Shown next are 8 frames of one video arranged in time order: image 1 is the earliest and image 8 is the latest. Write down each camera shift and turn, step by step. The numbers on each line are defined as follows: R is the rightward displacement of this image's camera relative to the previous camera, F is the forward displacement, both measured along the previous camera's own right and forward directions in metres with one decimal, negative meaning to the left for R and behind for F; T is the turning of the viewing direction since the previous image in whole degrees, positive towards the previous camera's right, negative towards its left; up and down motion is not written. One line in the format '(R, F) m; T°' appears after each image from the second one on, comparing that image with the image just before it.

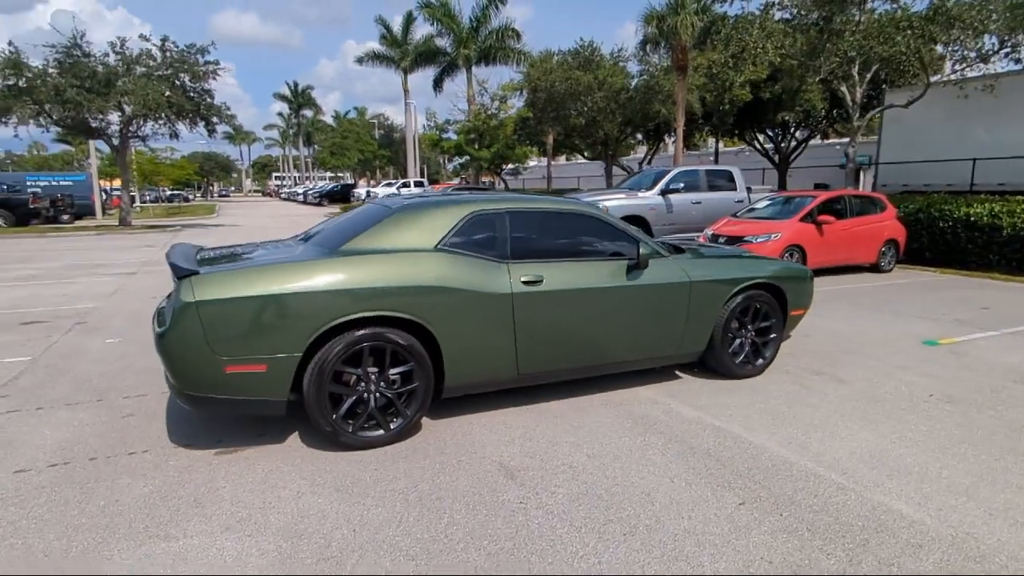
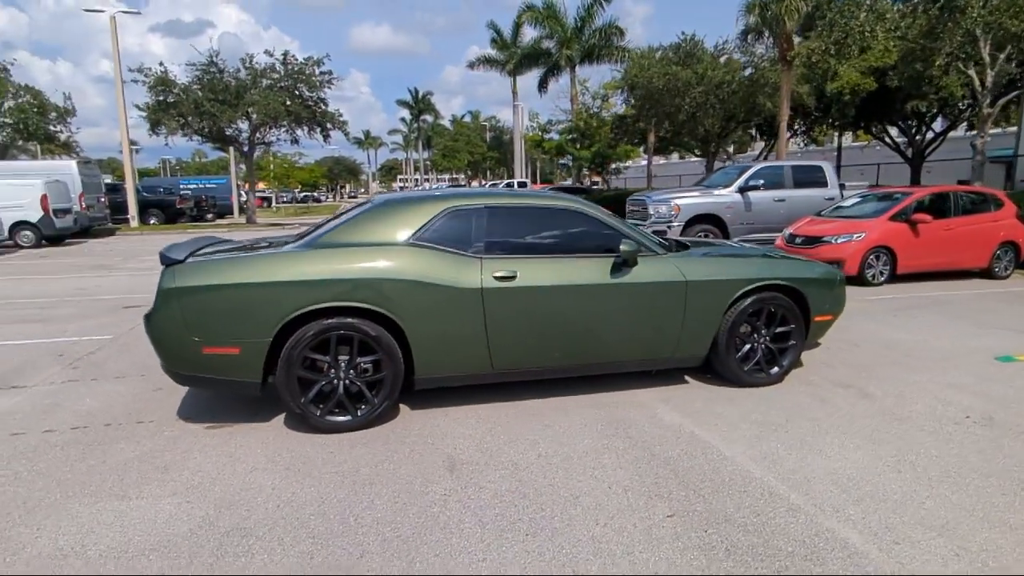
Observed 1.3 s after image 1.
(+1.0, +0.1) m; -11°
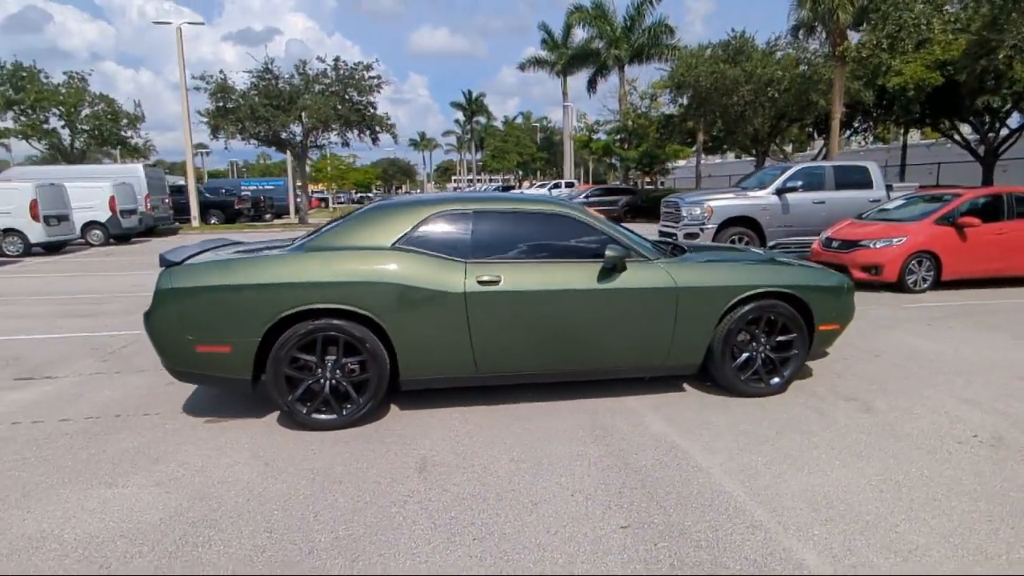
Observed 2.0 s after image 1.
(+0.5, 0.0) m; -5°
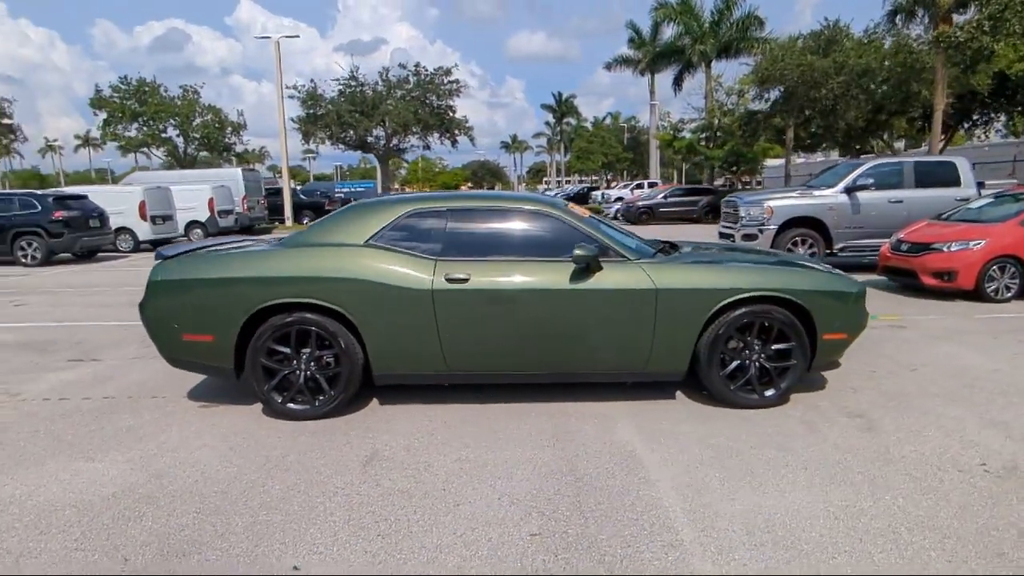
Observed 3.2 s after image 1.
(+0.9, +0.1) m; -9°
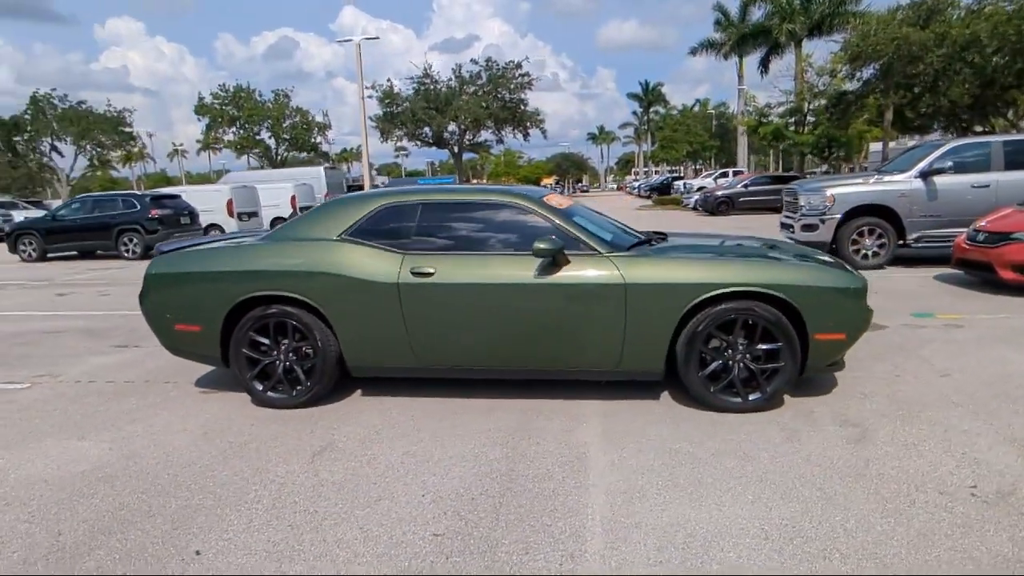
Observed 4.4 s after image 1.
(+0.9, +0.2) m; -8°
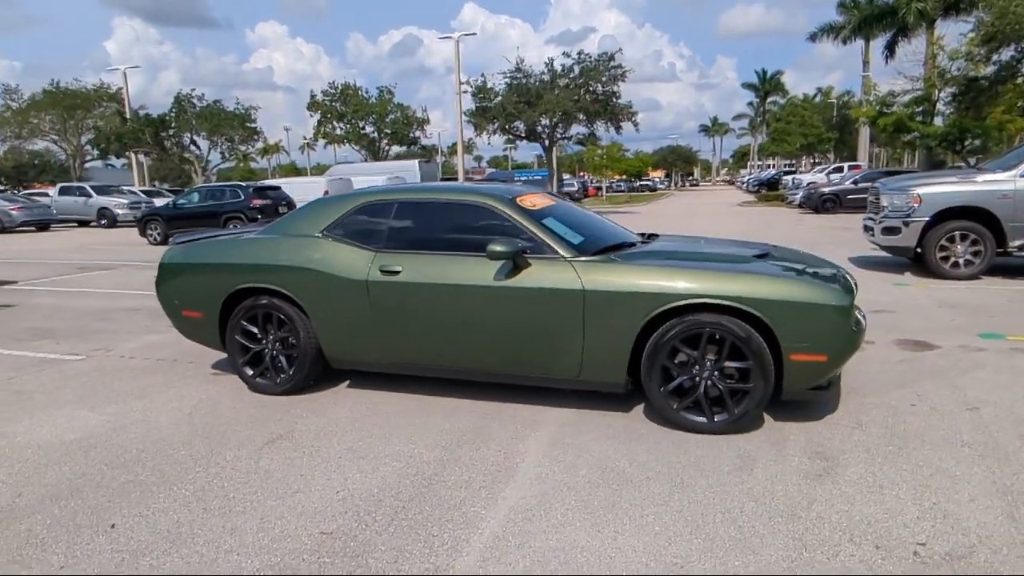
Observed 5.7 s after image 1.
(+1.0, +0.2) m; -10°
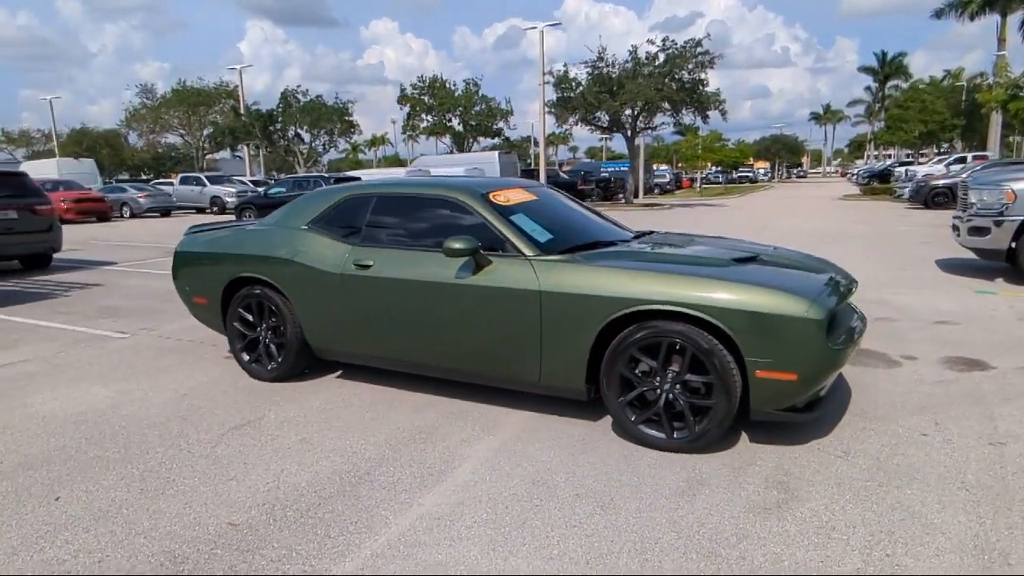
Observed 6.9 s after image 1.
(+0.9, +0.2) m; -9°
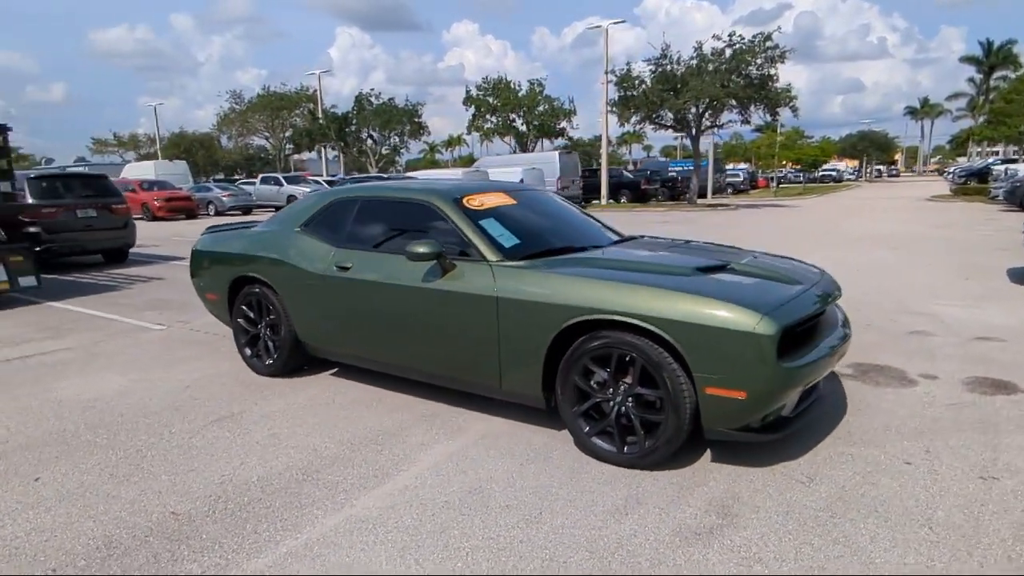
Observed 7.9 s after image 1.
(+0.7, +0.1) m; -7°
